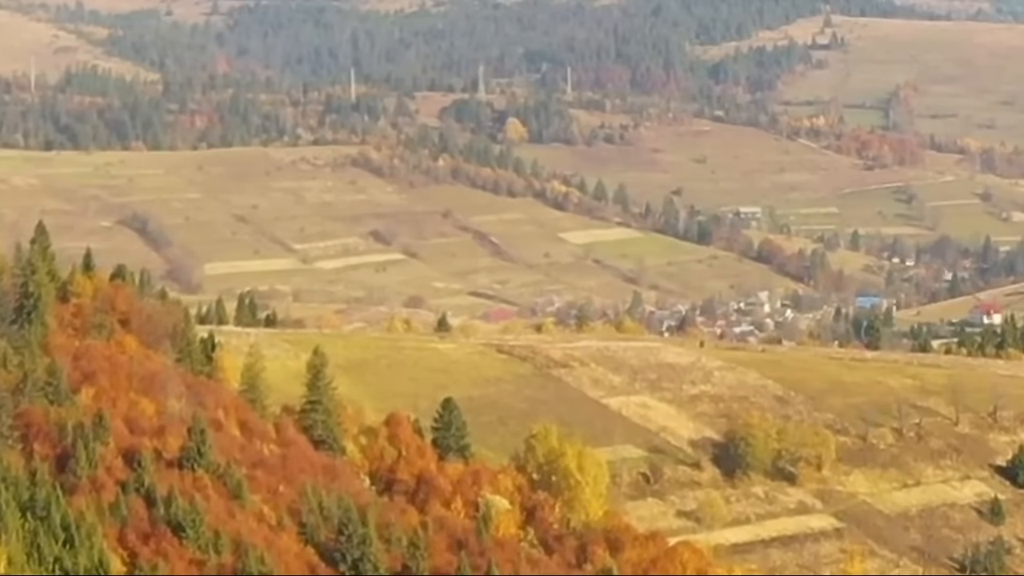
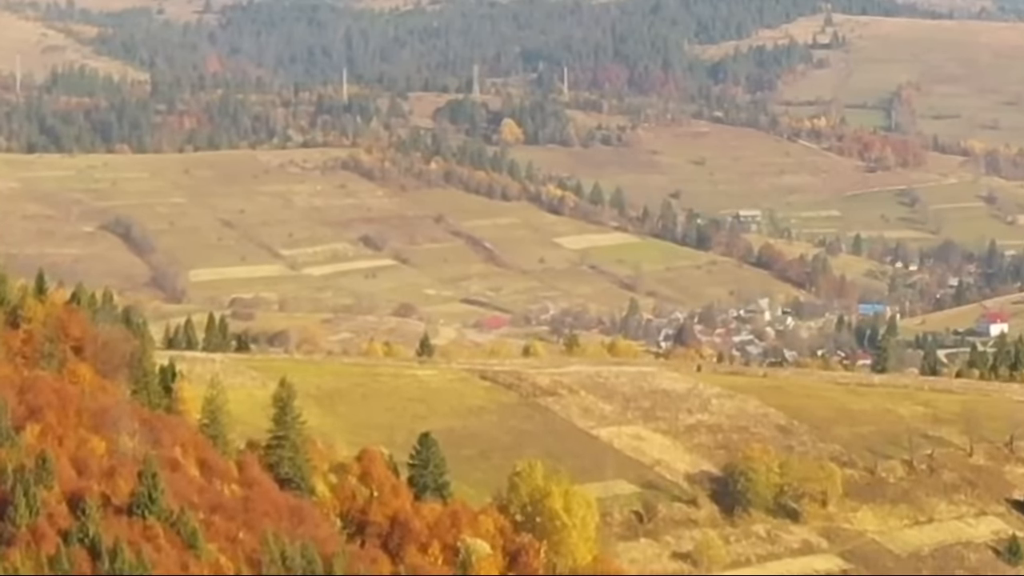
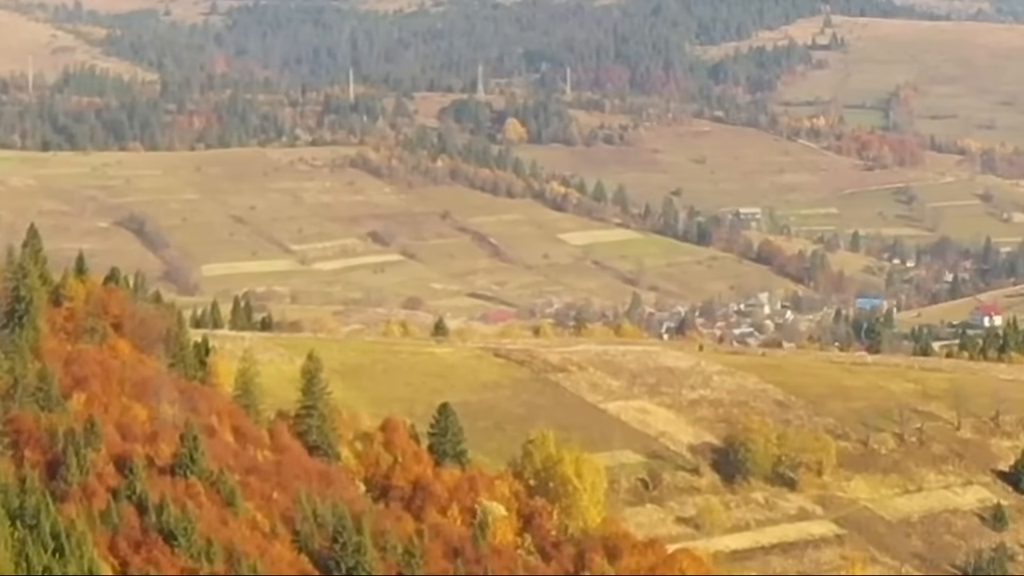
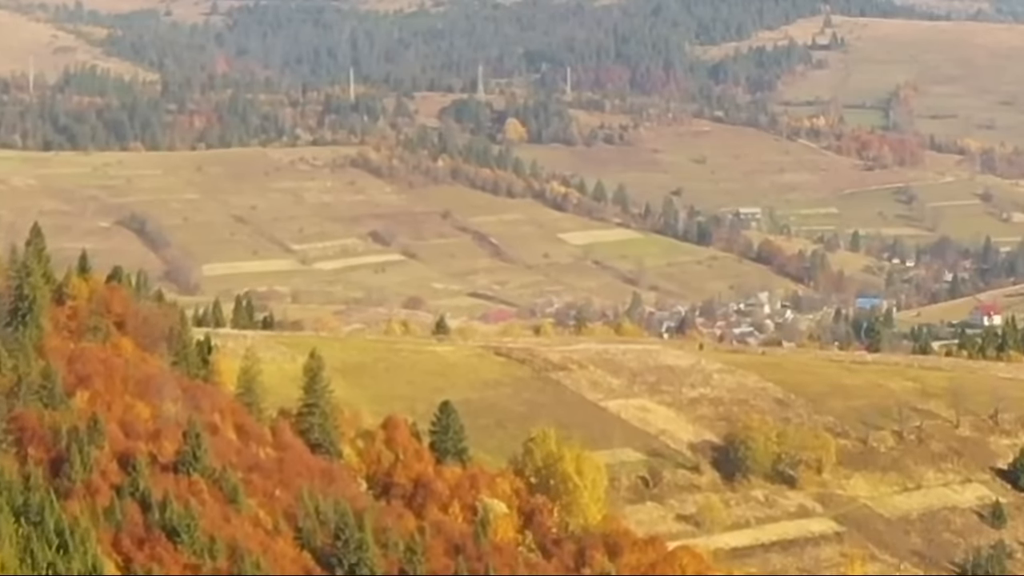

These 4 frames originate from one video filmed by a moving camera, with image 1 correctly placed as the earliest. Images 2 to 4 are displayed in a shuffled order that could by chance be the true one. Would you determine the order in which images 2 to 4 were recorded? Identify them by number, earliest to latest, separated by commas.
4, 3, 2
